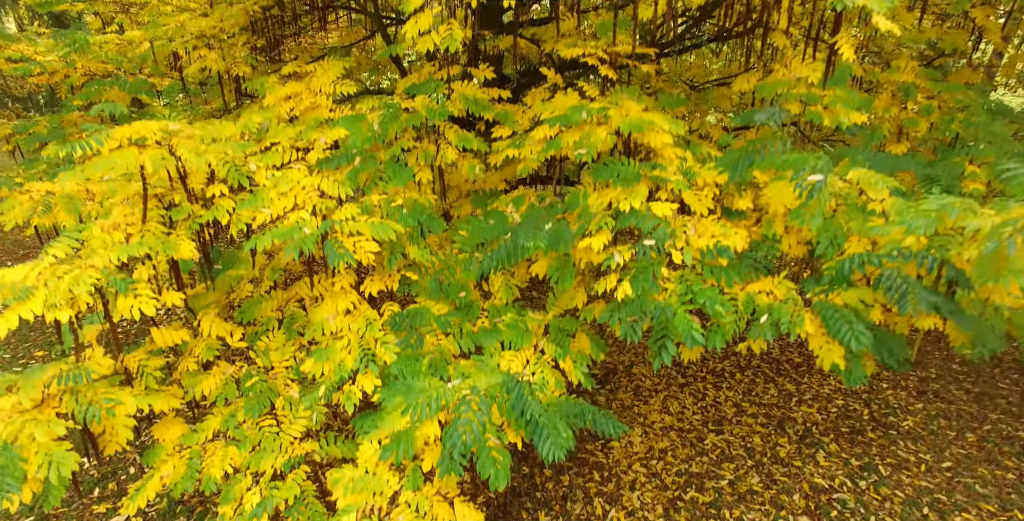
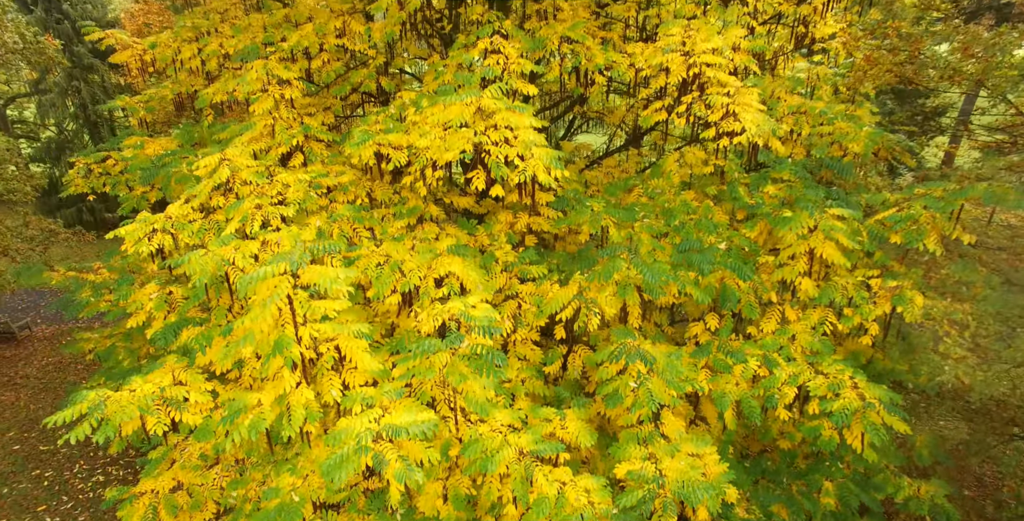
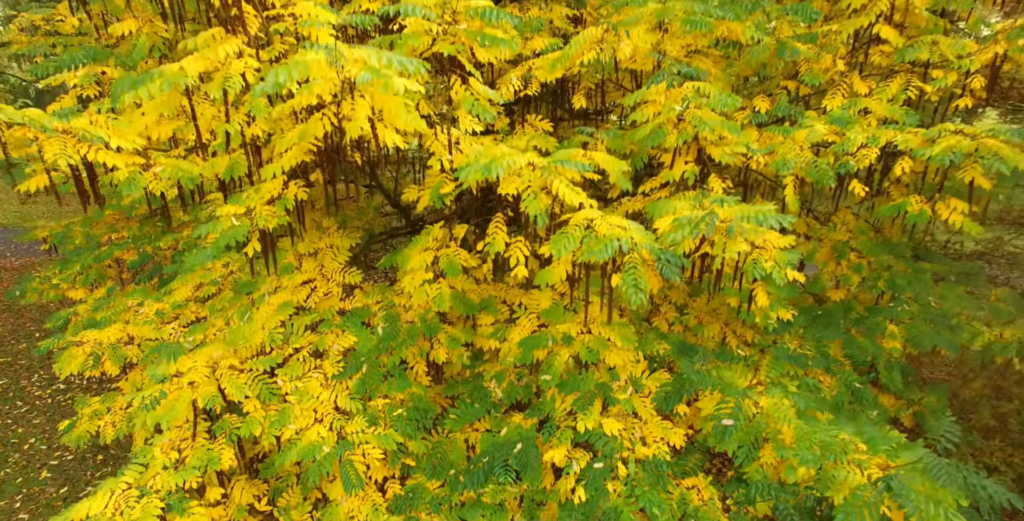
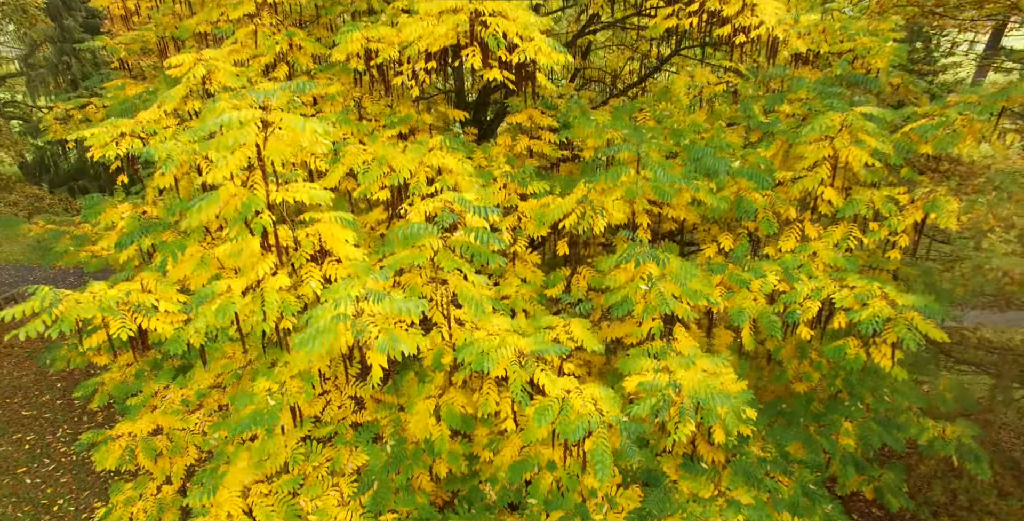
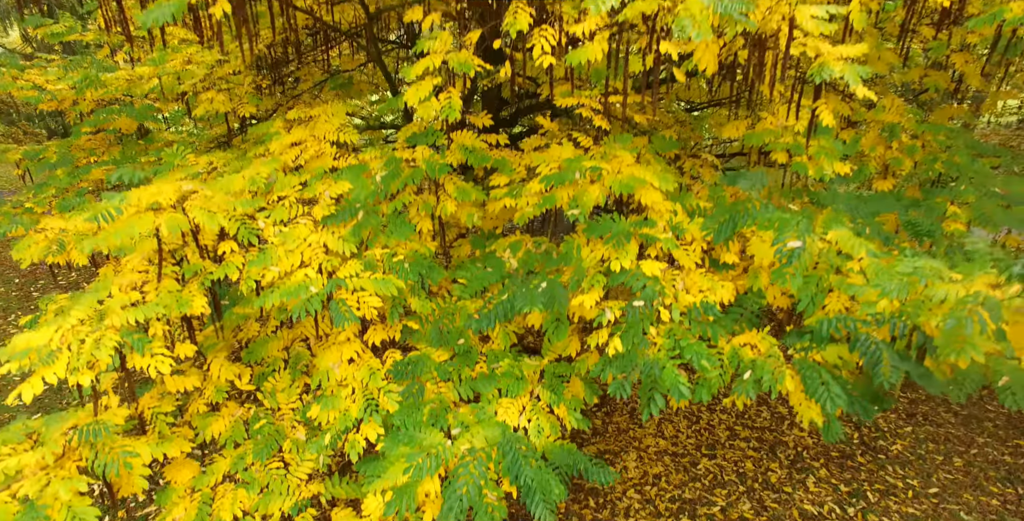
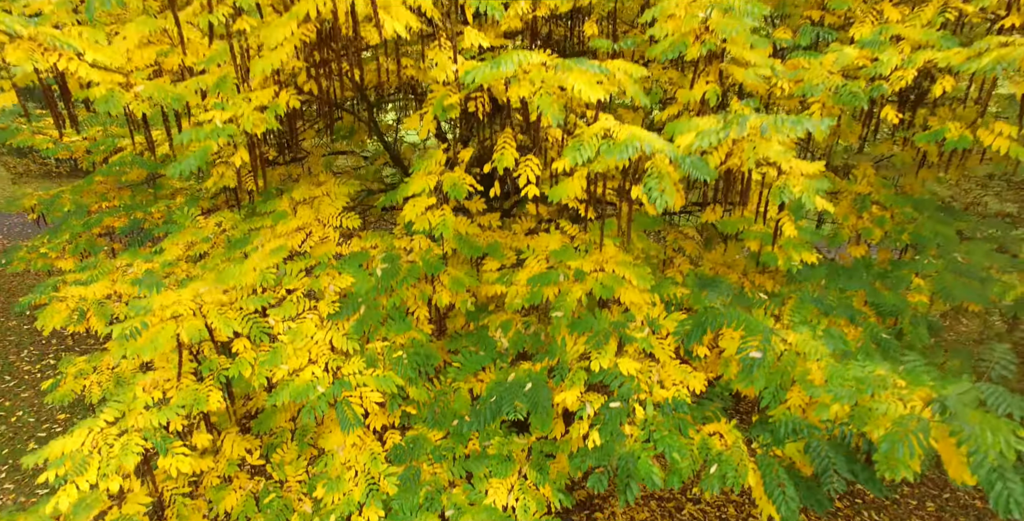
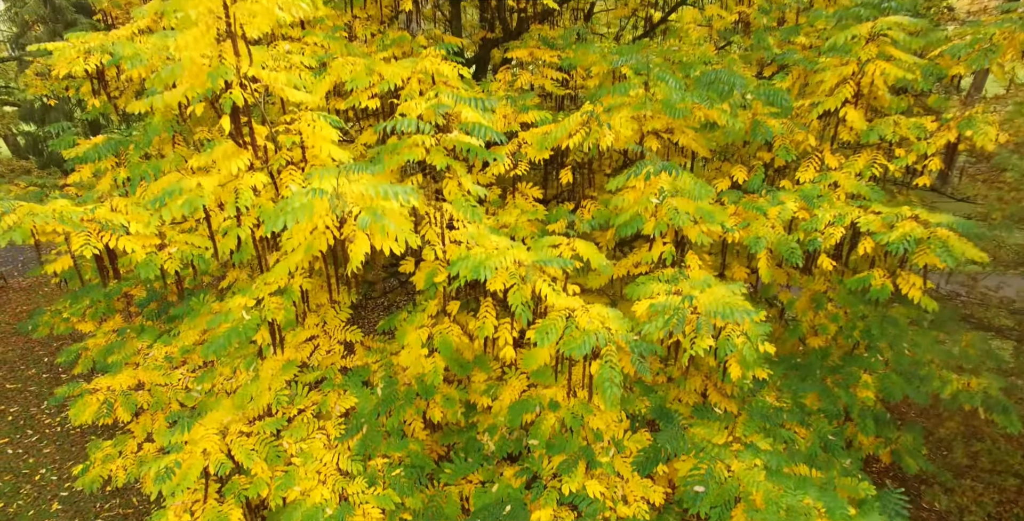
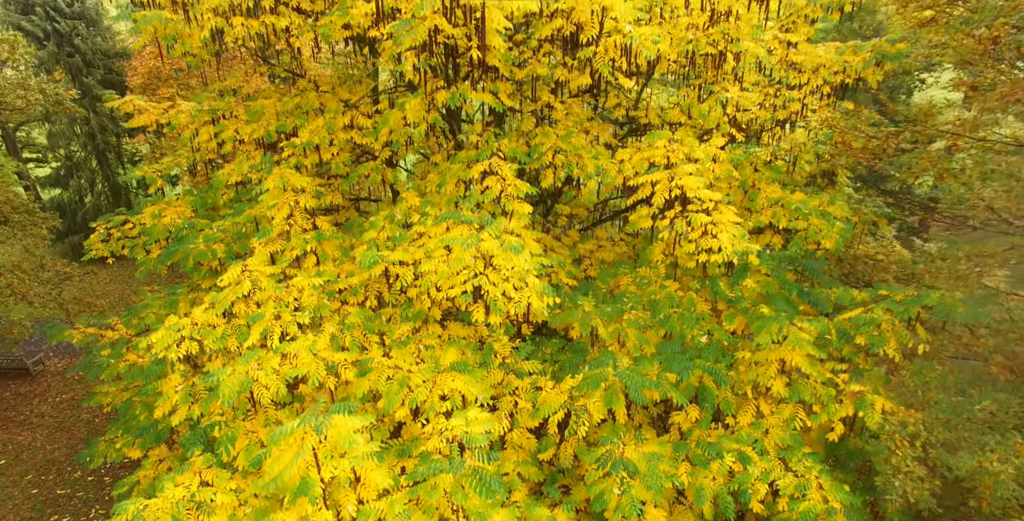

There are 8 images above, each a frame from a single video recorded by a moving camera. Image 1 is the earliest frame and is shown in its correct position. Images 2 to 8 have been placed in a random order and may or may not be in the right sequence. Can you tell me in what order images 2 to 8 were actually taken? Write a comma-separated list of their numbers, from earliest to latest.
5, 6, 3, 7, 4, 2, 8
